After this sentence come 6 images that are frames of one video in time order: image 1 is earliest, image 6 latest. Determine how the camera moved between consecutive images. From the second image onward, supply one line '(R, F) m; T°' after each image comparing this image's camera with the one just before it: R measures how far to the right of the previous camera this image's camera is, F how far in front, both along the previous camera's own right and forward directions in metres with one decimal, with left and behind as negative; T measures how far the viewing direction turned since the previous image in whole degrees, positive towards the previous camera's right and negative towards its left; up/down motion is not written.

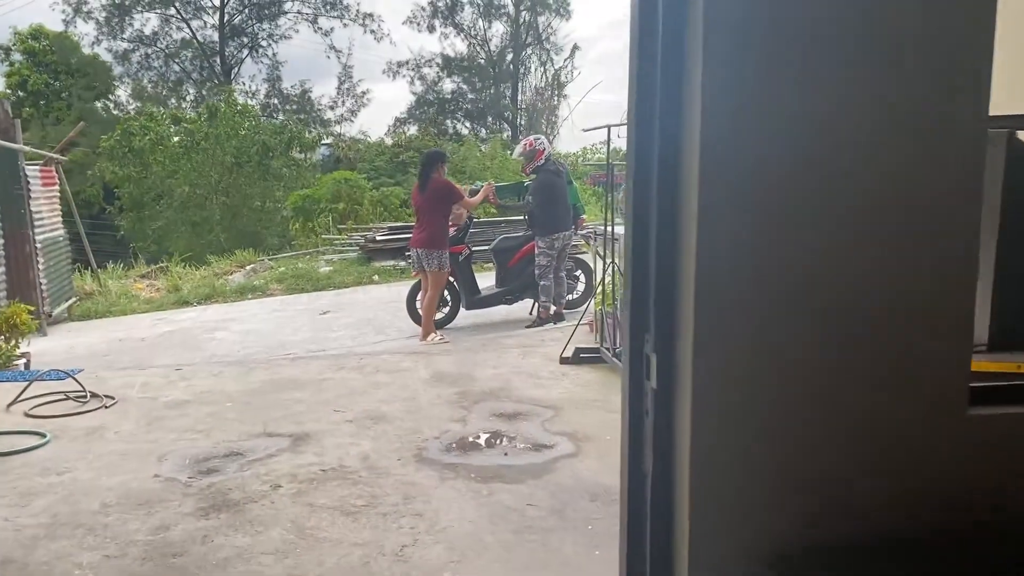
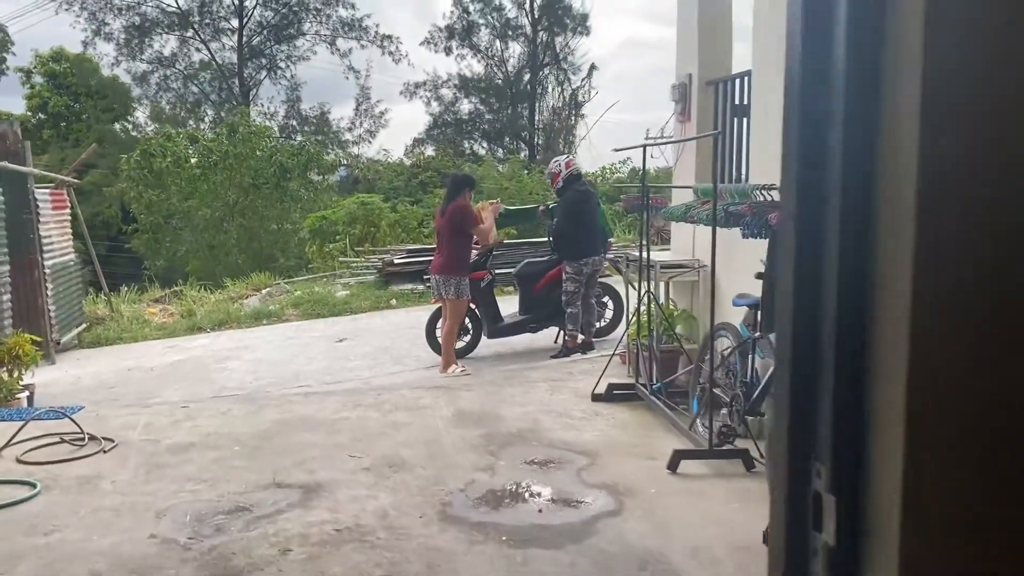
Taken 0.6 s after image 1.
(-0.1, +0.4) m; -1°
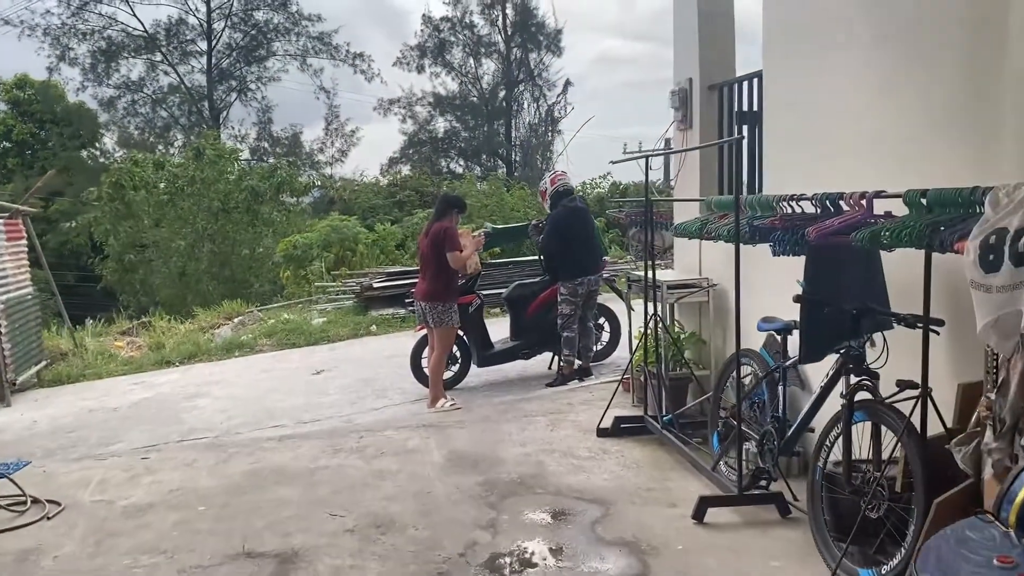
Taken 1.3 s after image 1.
(-0.1, +0.4) m; +1°
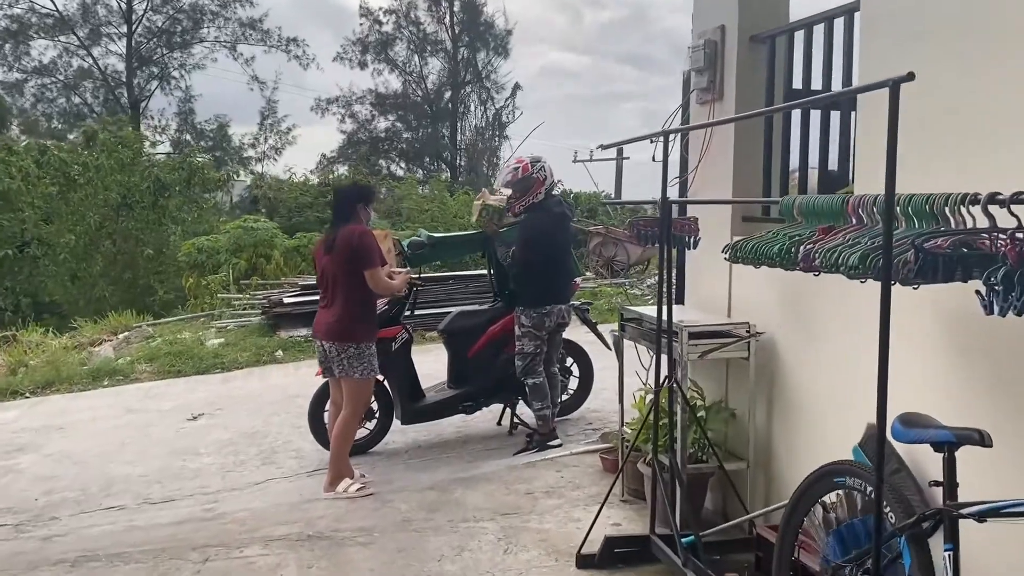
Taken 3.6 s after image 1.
(0.0, +1.6) m; +4°
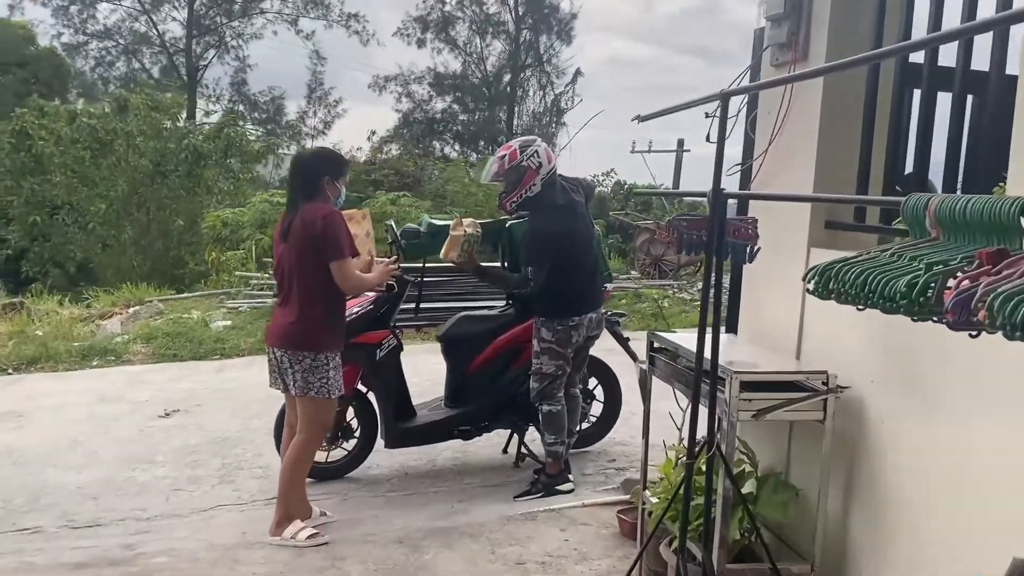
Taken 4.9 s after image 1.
(+0.2, +0.8) m; -4°
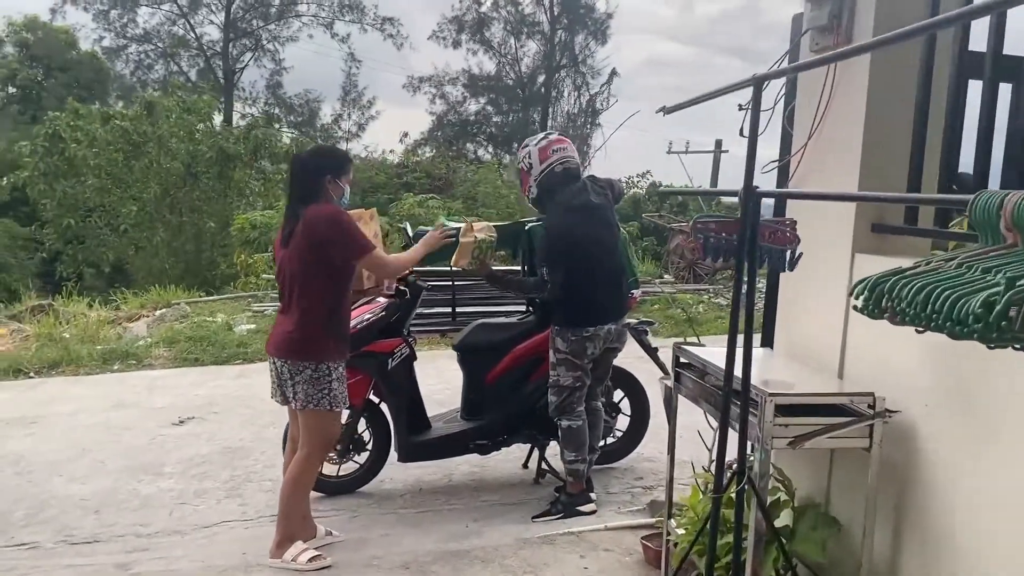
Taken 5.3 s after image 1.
(+0.1, +0.2) m; -2°
